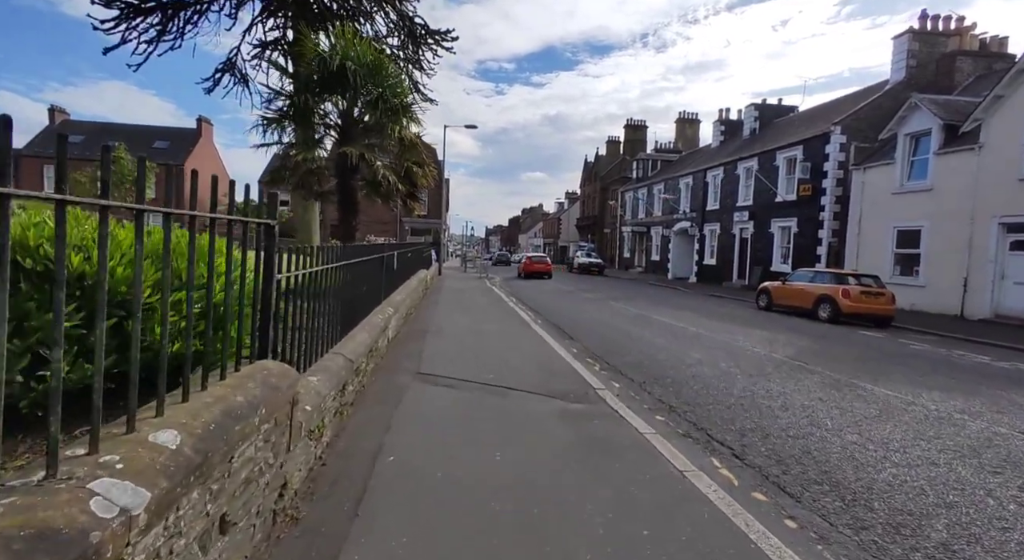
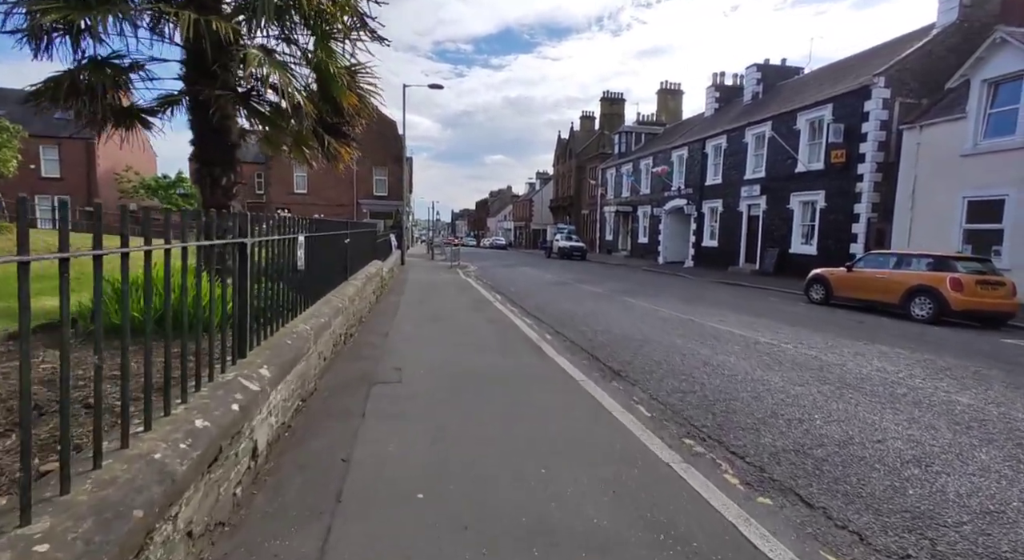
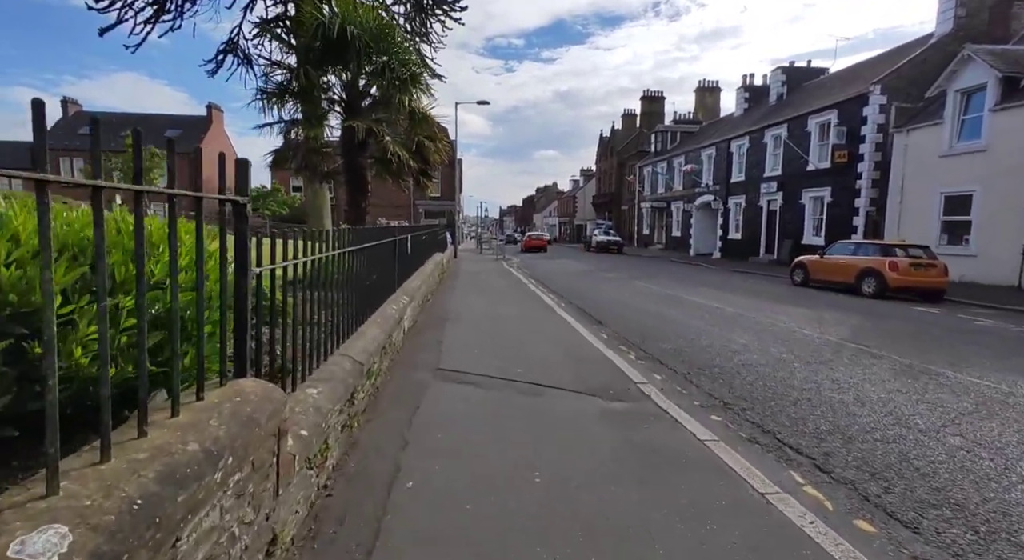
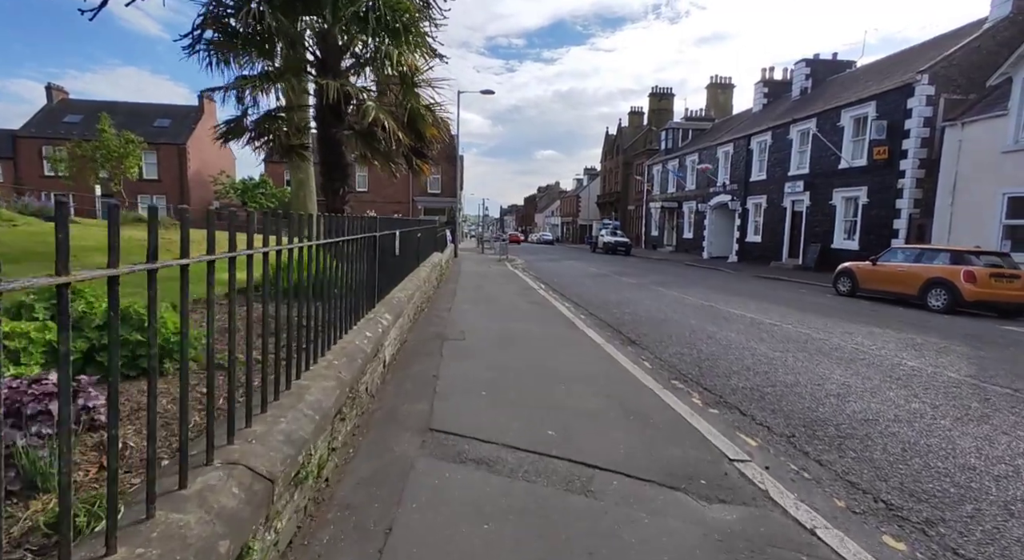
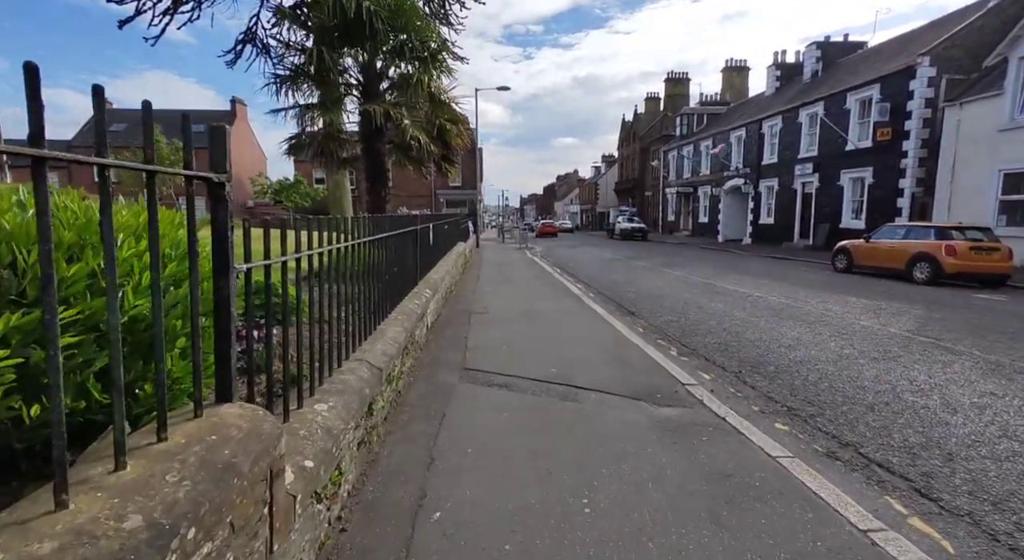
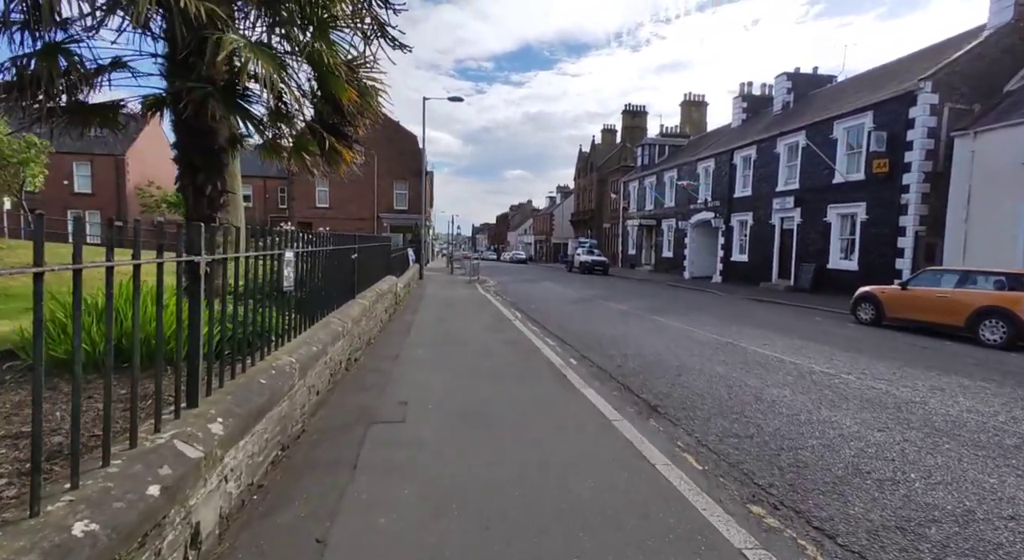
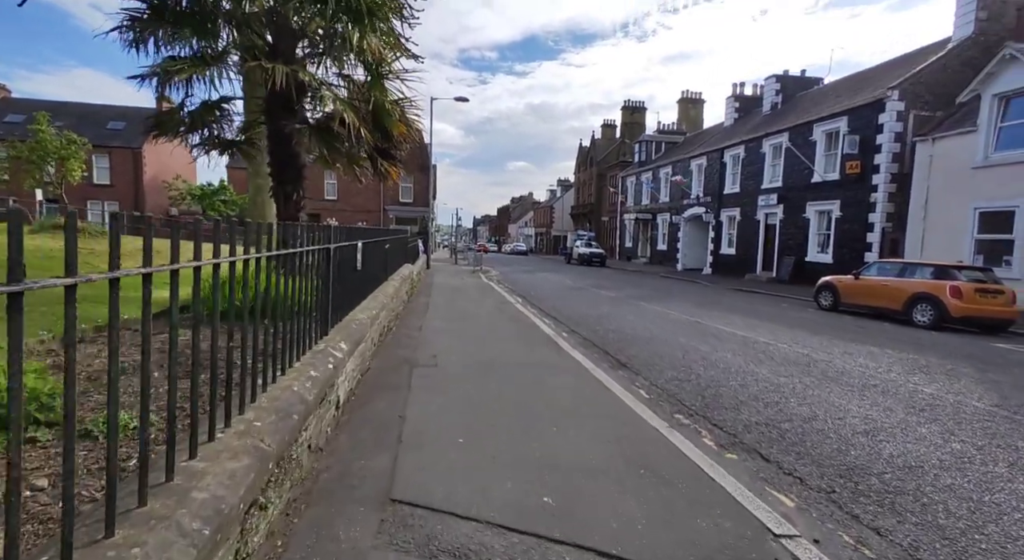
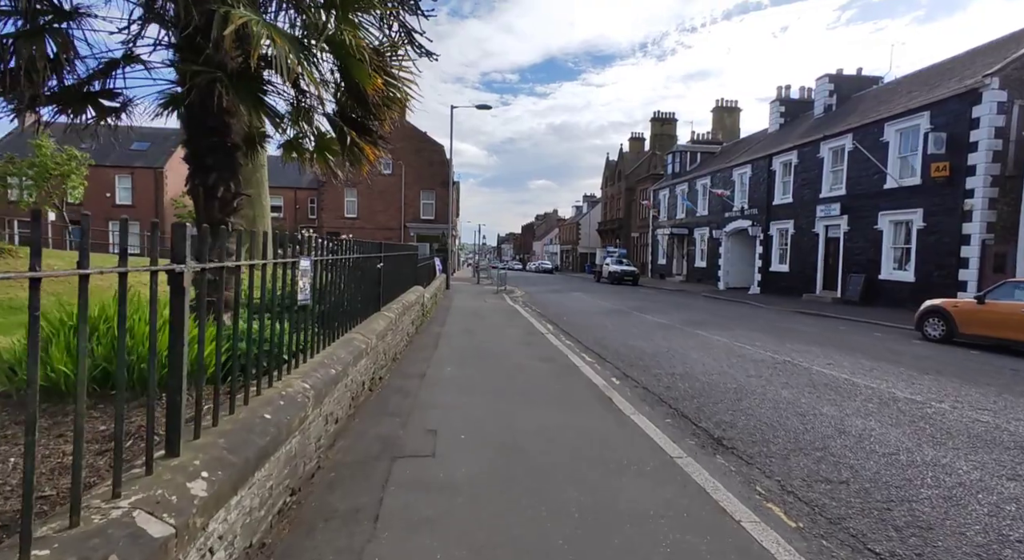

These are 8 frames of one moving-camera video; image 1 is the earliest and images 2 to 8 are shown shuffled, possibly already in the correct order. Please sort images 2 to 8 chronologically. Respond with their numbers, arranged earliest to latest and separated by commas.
3, 5, 4, 7, 2, 6, 8
